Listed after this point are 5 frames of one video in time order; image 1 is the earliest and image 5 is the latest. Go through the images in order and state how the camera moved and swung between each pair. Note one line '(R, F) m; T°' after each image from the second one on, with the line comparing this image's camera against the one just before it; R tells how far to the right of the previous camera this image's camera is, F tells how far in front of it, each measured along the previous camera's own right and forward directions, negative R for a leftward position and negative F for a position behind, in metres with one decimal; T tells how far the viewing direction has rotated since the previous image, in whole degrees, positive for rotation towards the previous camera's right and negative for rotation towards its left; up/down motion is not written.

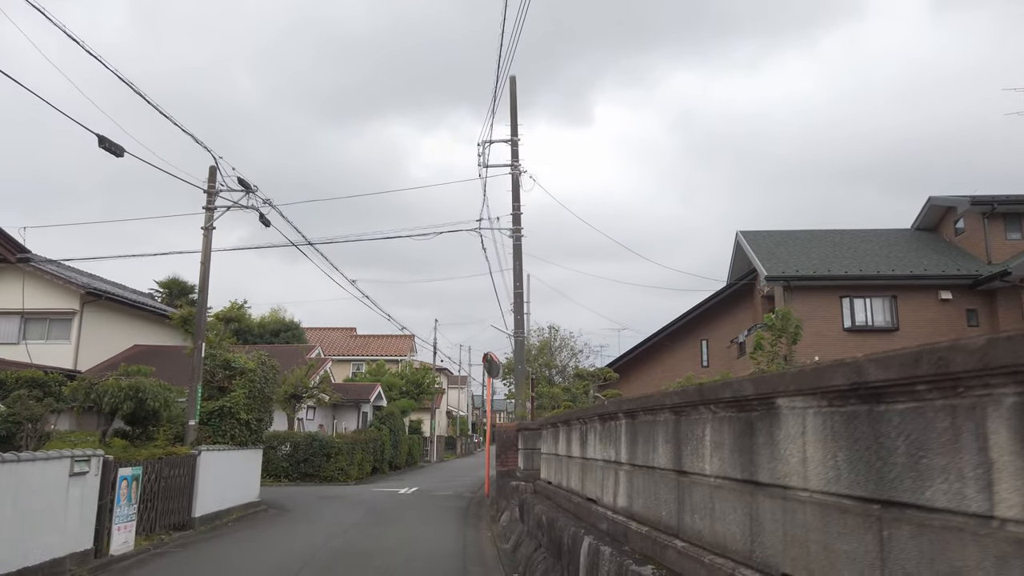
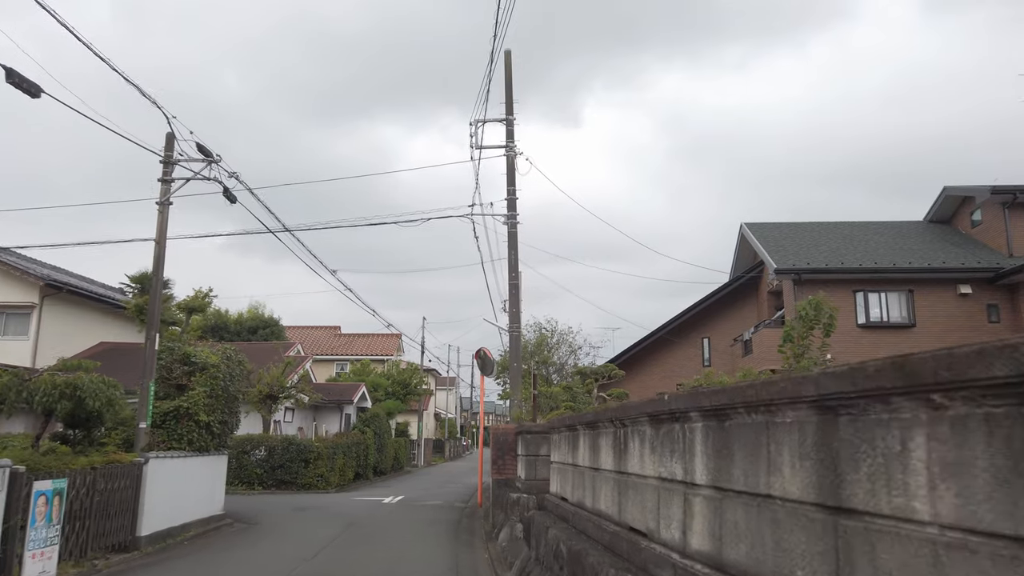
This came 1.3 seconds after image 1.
(-0.2, +1.6) m; +1°
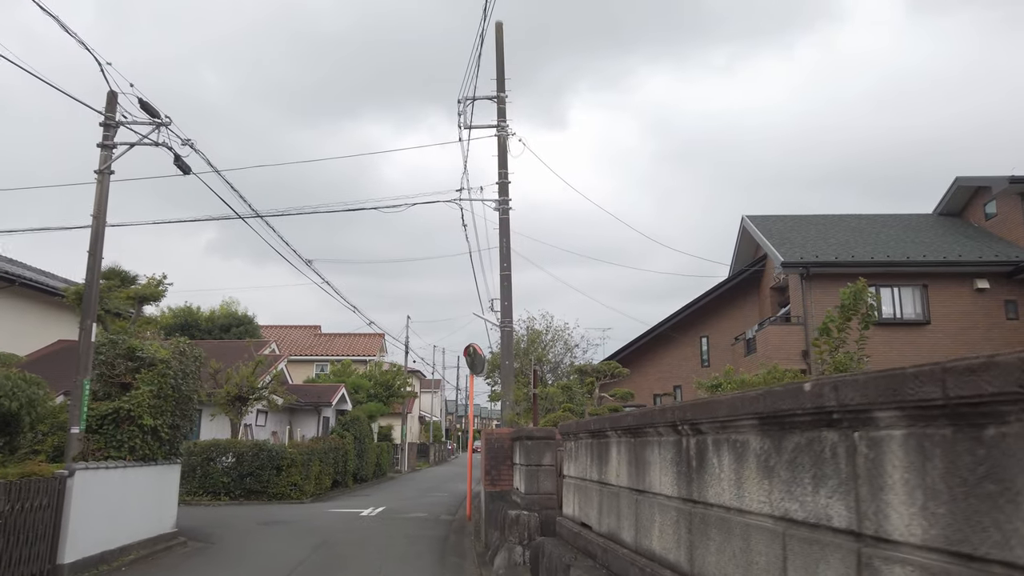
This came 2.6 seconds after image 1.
(-0.2, +1.6) m; +1°
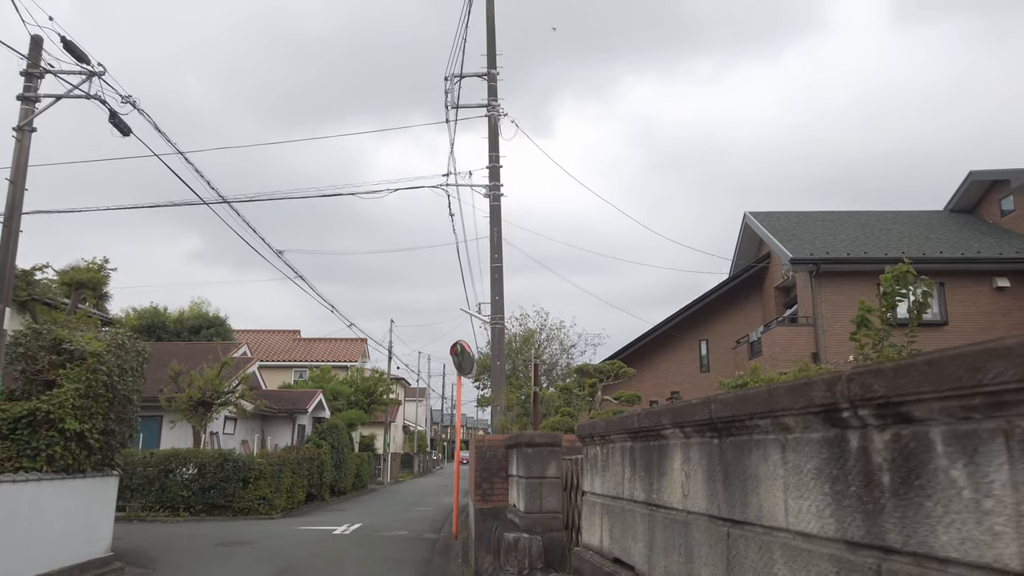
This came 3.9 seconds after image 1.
(-0.1, +1.5) m; +1°
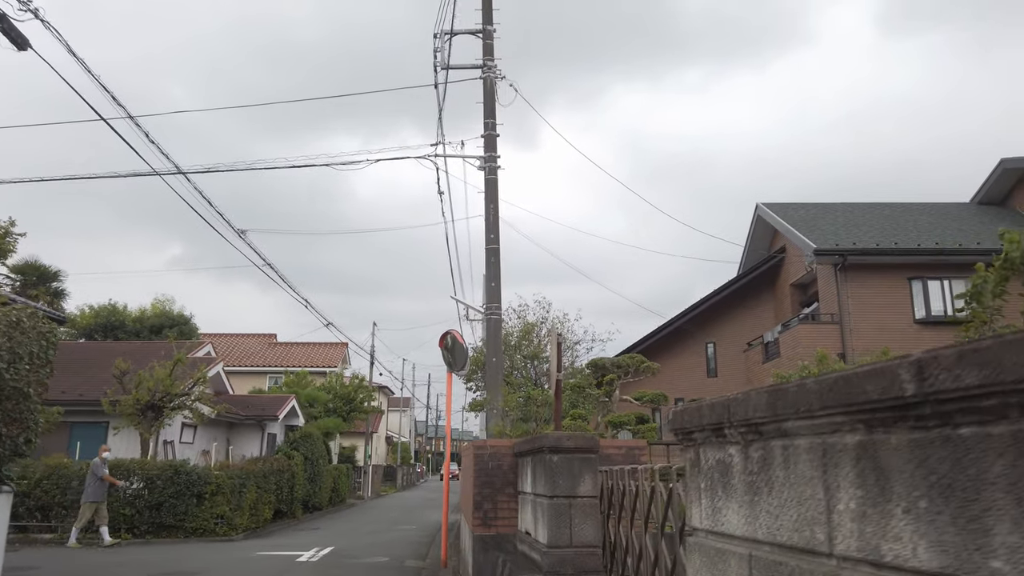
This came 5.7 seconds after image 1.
(-0.2, +2.1) m; +1°
